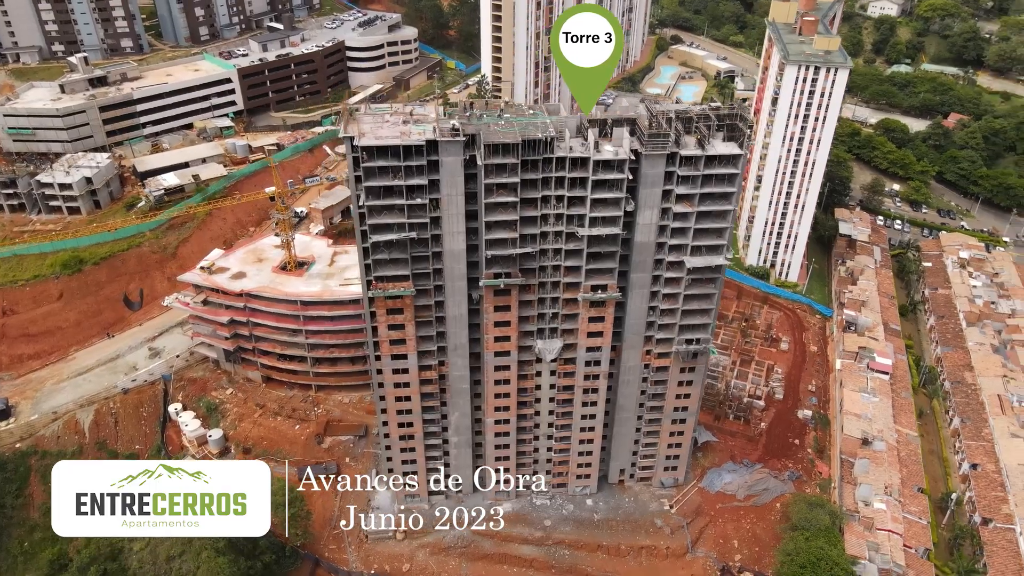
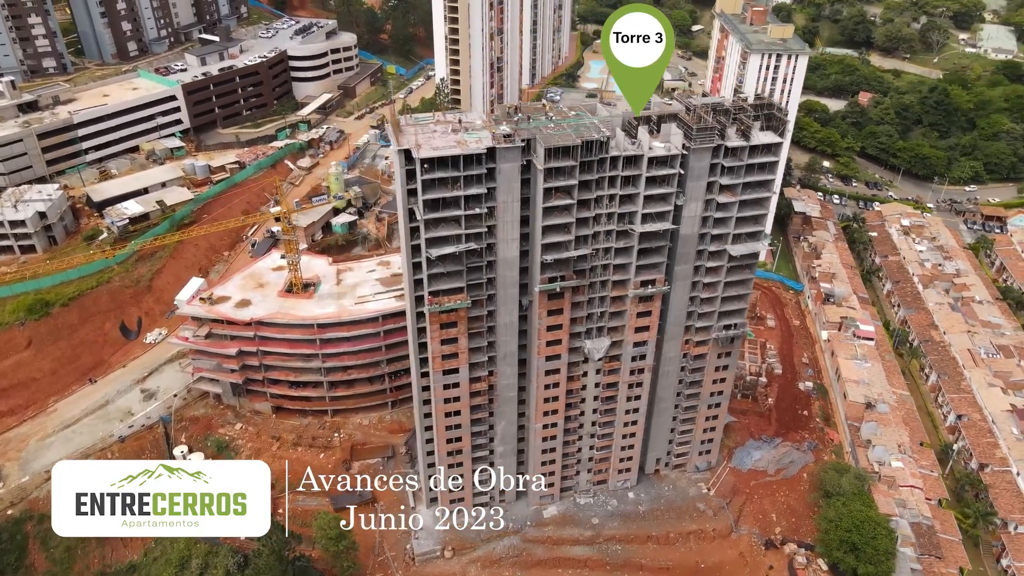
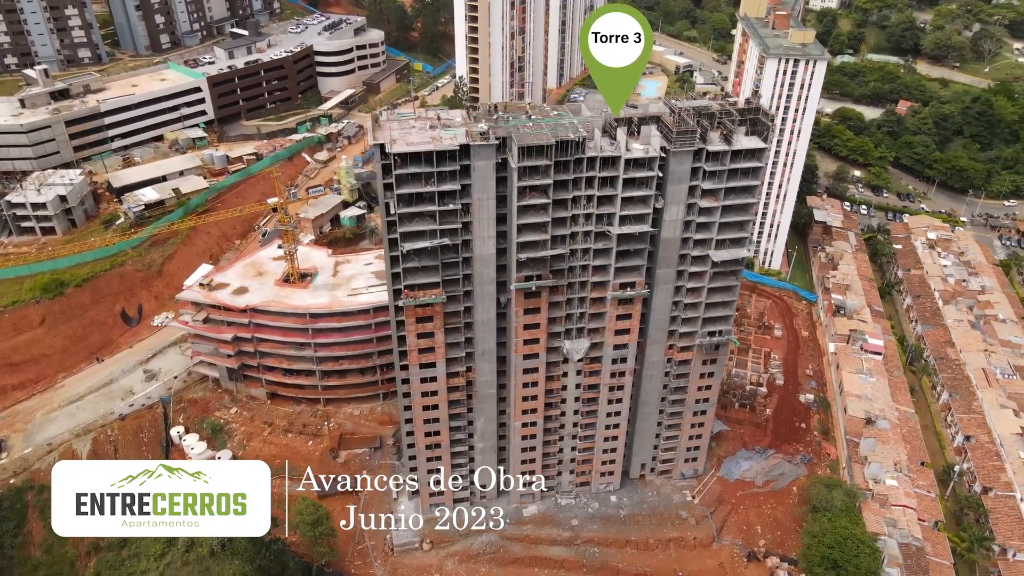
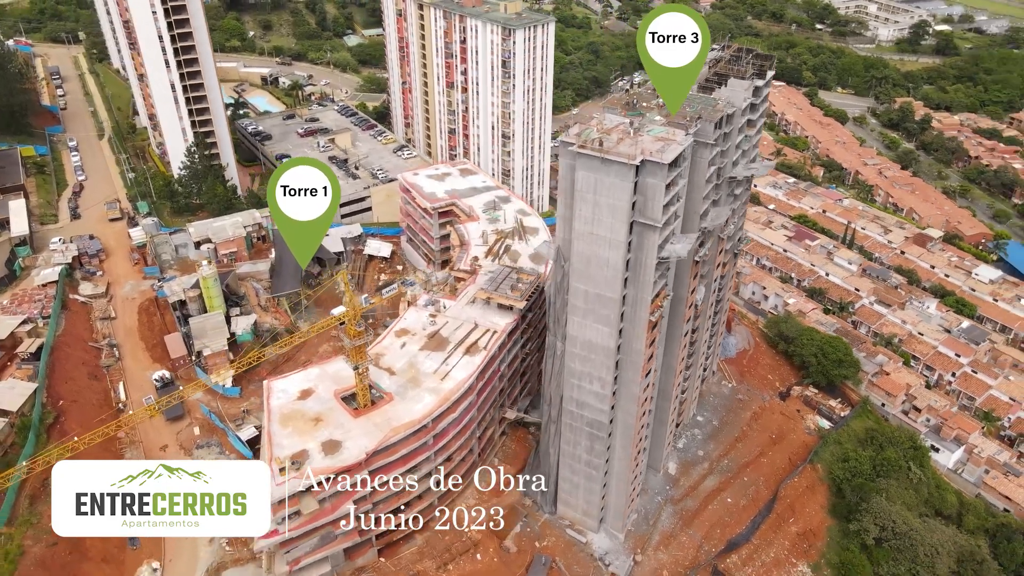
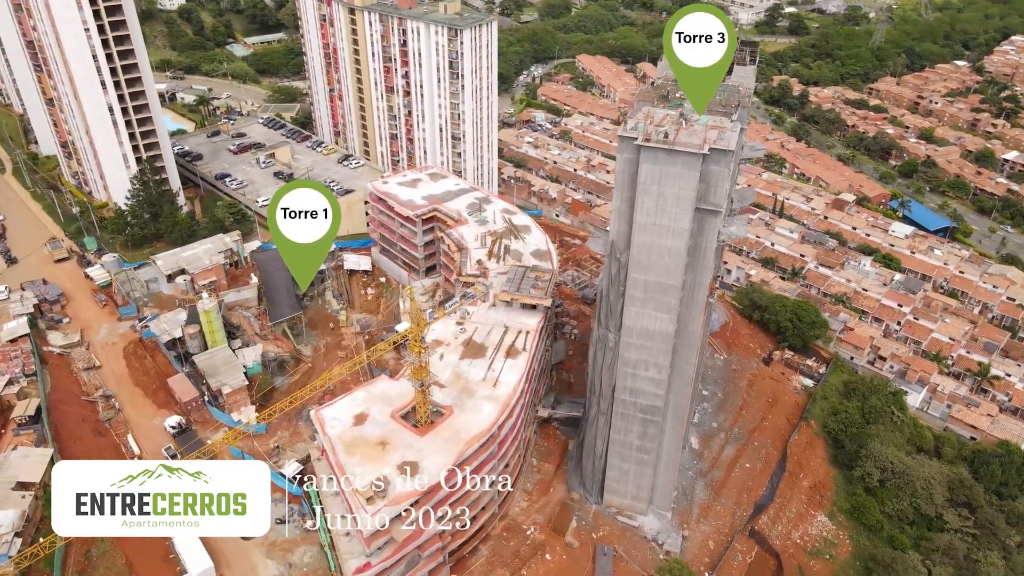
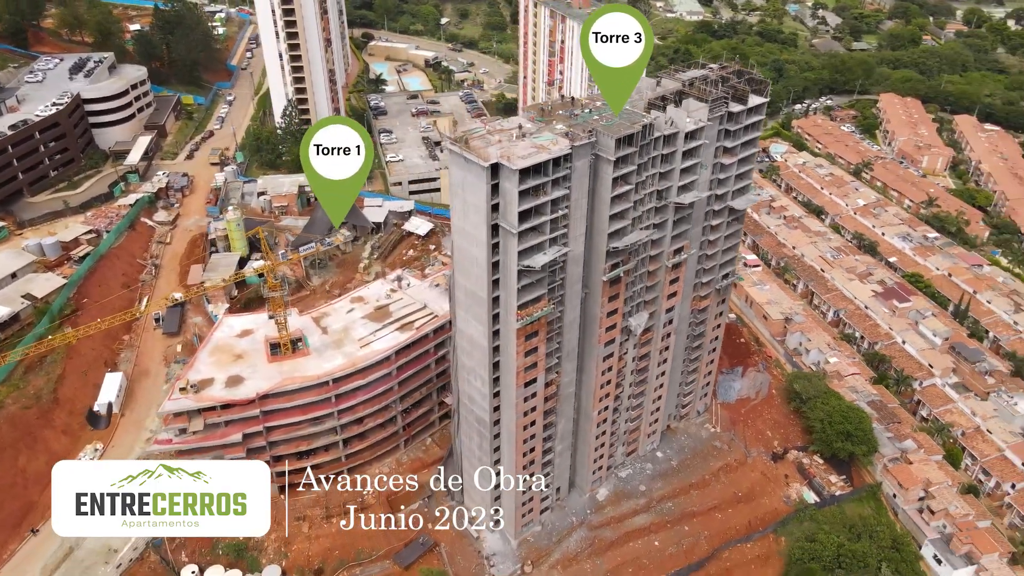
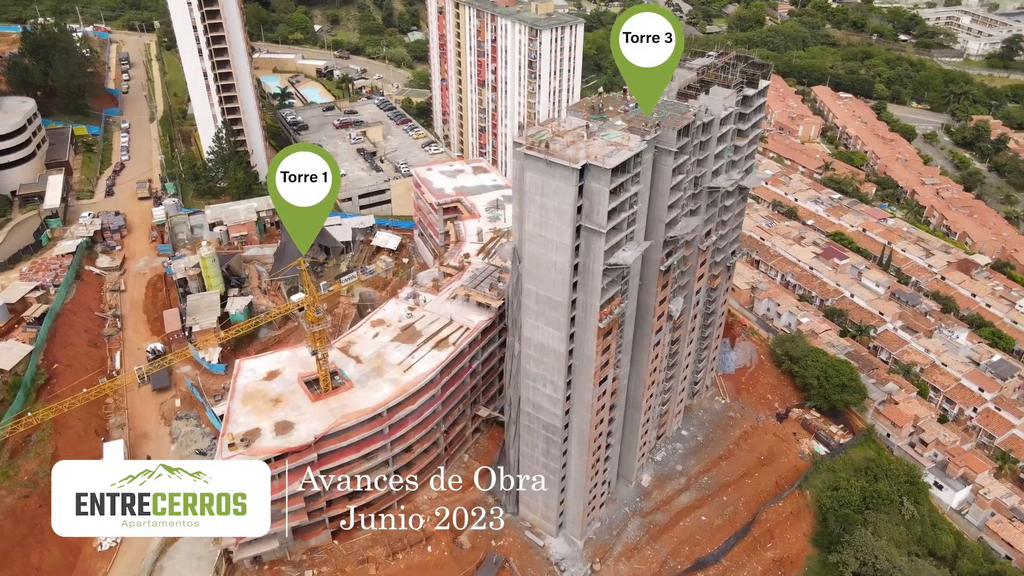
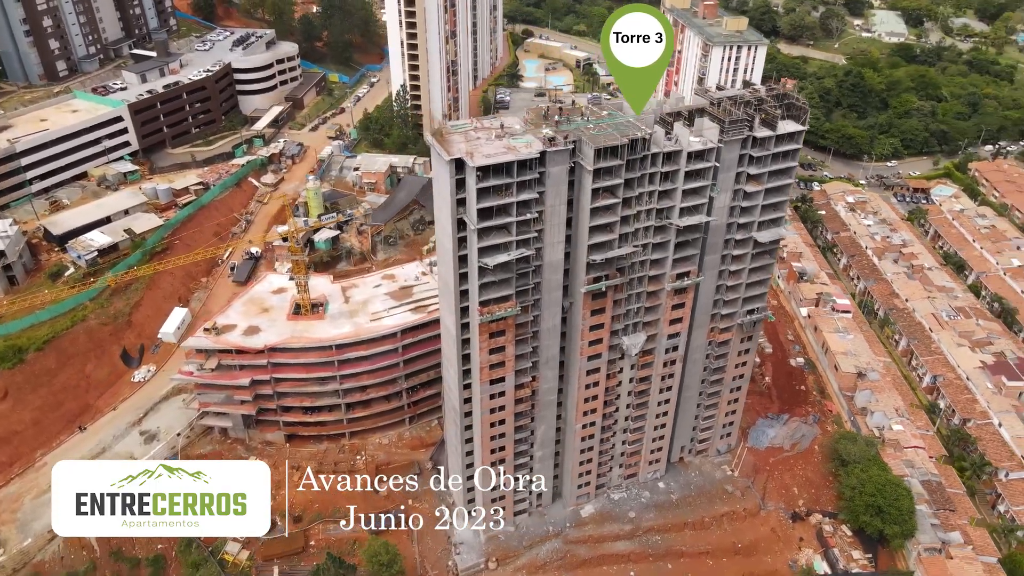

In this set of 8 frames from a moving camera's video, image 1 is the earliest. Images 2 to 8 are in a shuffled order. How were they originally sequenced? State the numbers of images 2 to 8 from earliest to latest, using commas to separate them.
3, 2, 8, 6, 7, 4, 5
